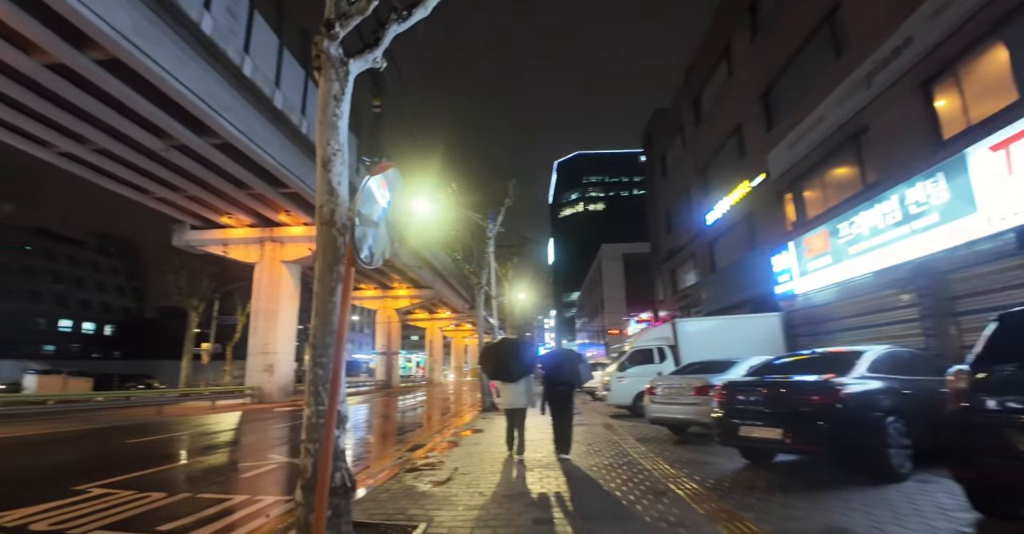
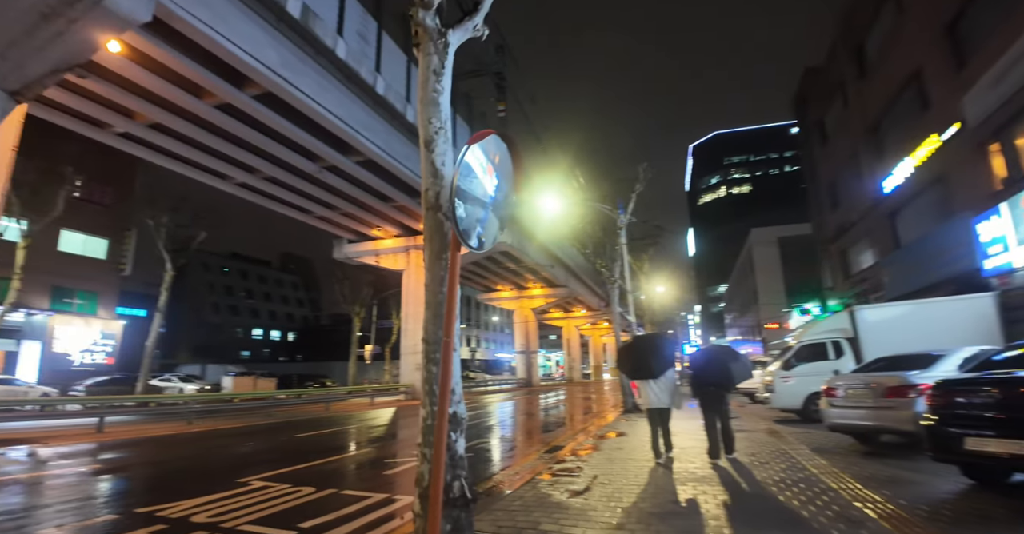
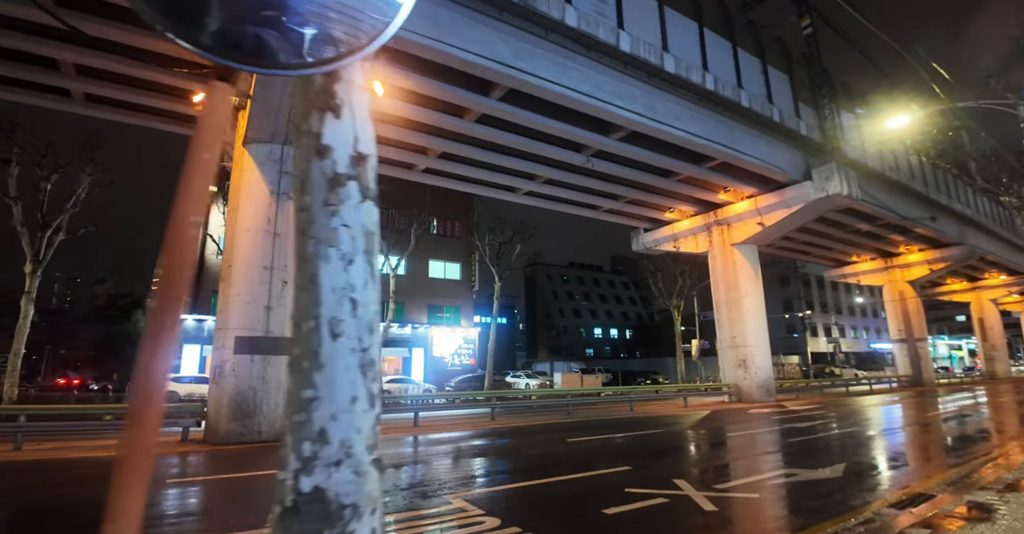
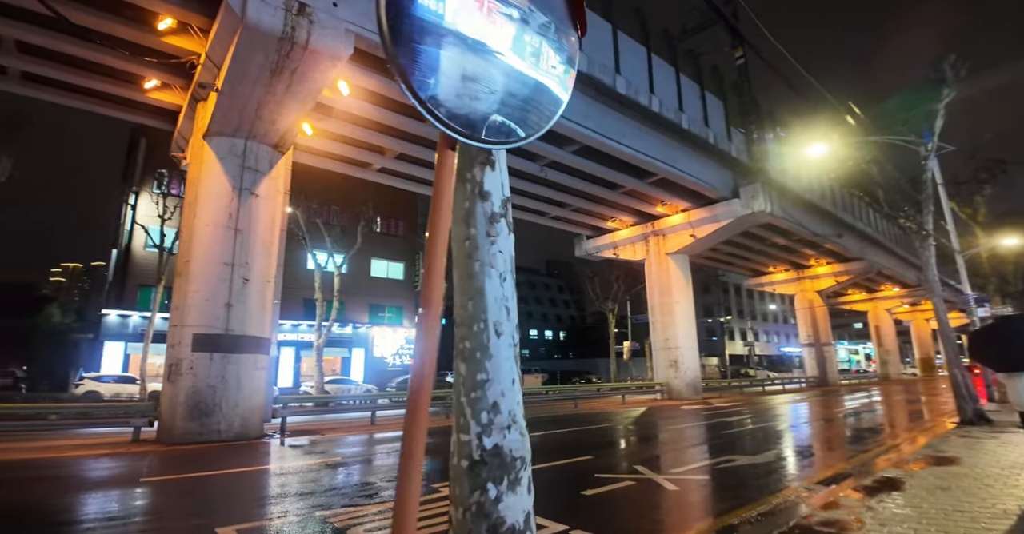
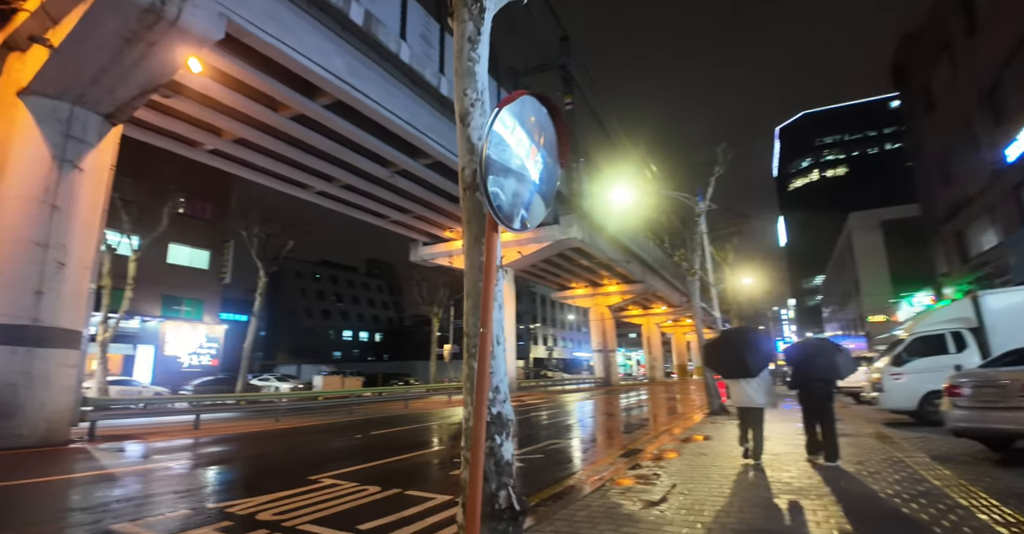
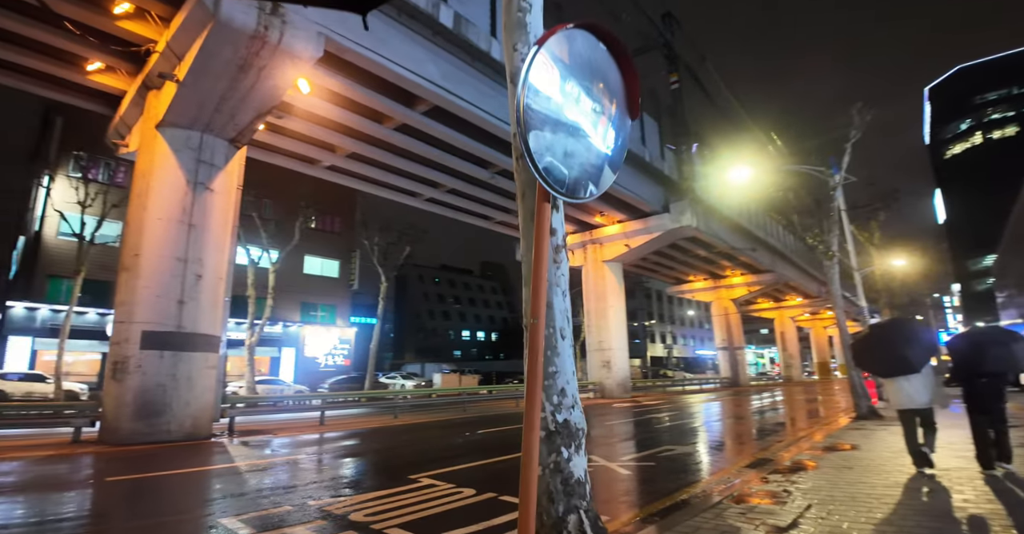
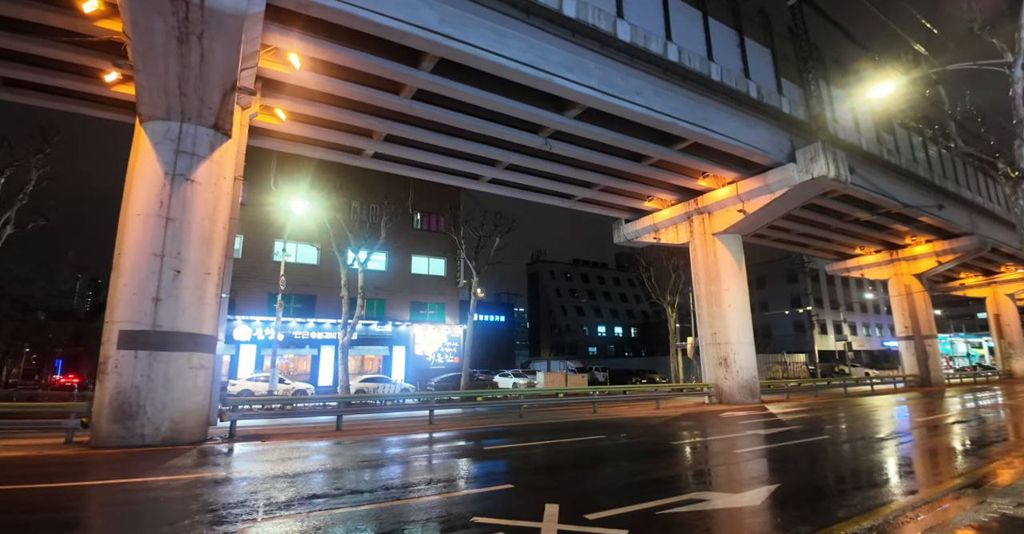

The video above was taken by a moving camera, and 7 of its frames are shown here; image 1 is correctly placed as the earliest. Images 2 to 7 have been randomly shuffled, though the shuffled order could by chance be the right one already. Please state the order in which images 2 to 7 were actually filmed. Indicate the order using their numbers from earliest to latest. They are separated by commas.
2, 5, 6, 4, 3, 7
